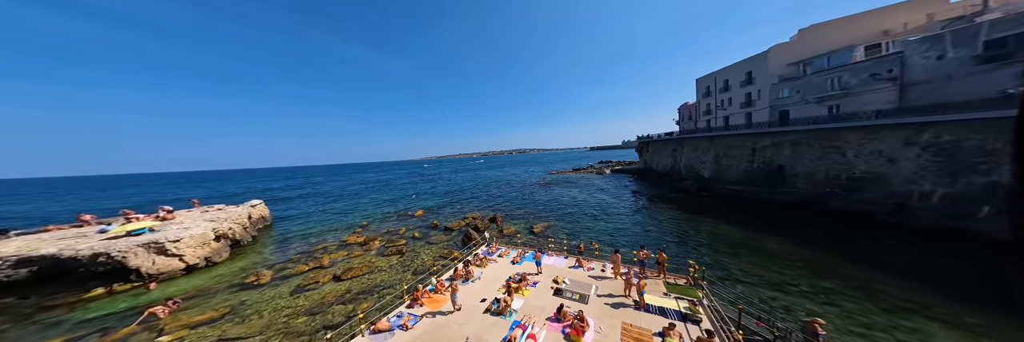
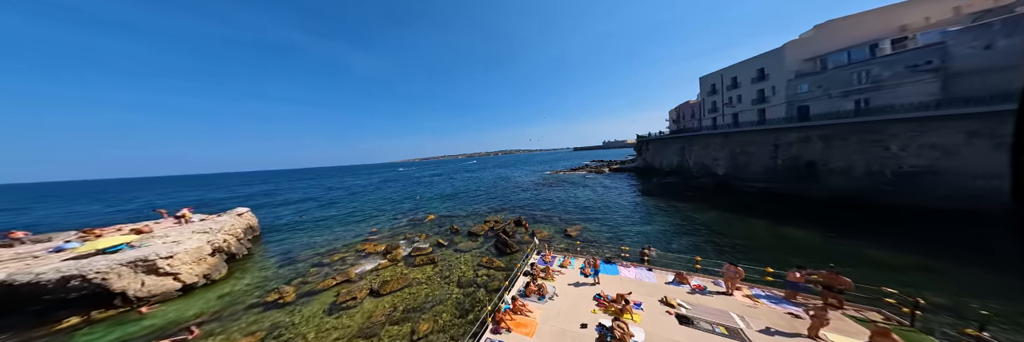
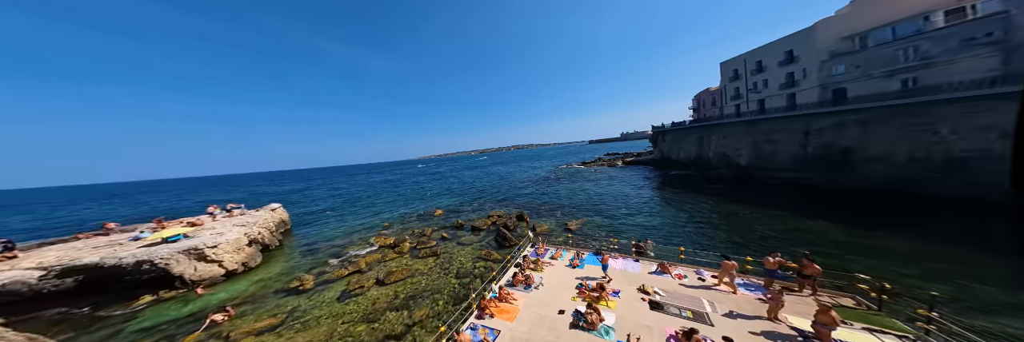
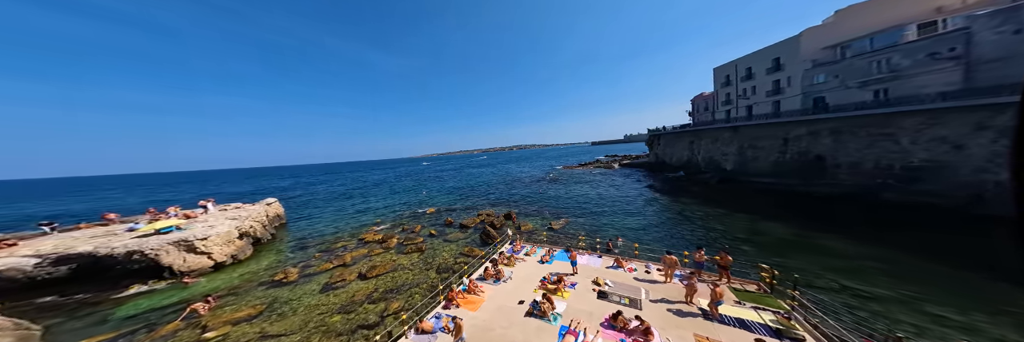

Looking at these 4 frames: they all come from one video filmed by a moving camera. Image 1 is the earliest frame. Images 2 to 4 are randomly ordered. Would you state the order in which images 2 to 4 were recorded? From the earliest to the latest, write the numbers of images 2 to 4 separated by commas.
4, 3, 2
